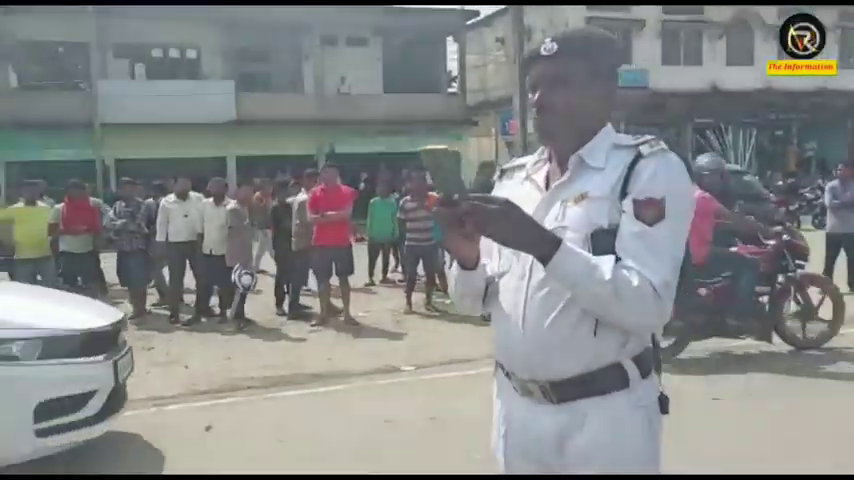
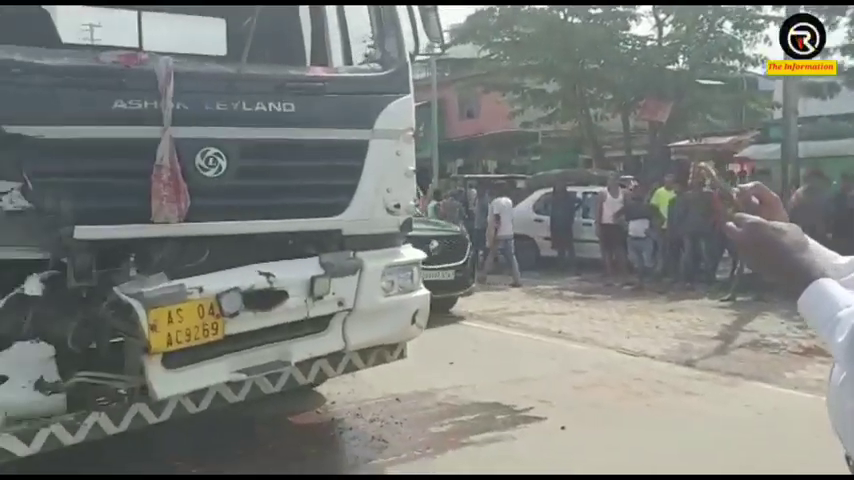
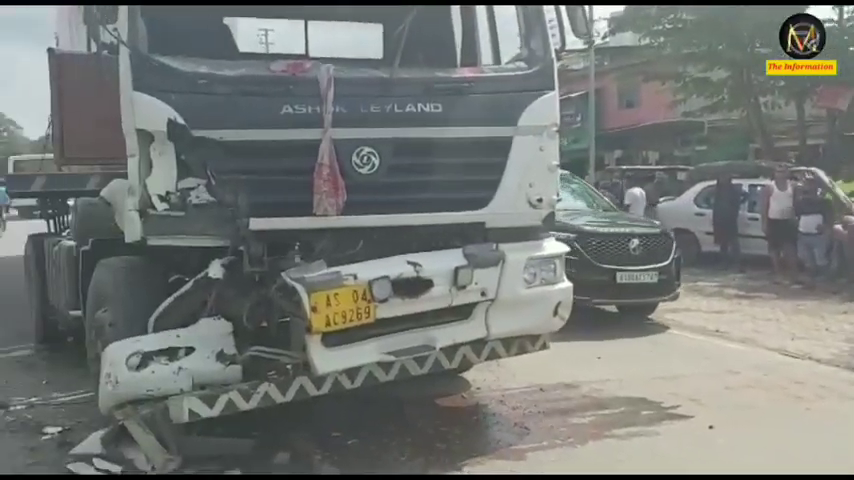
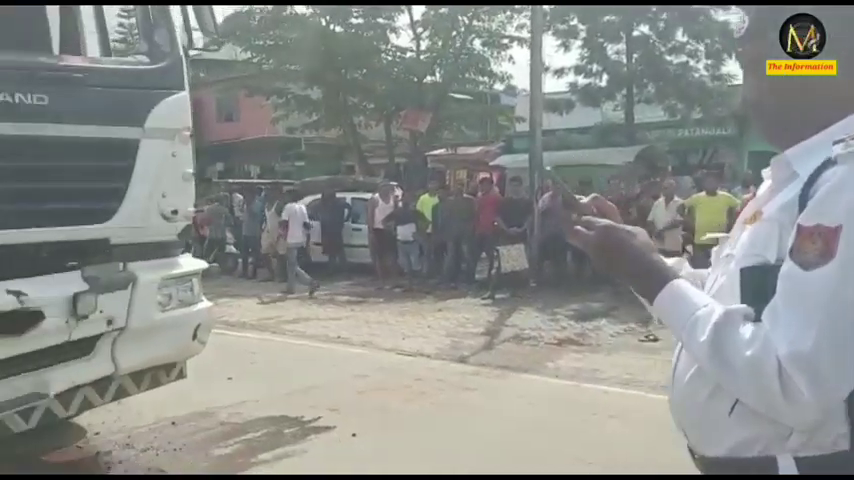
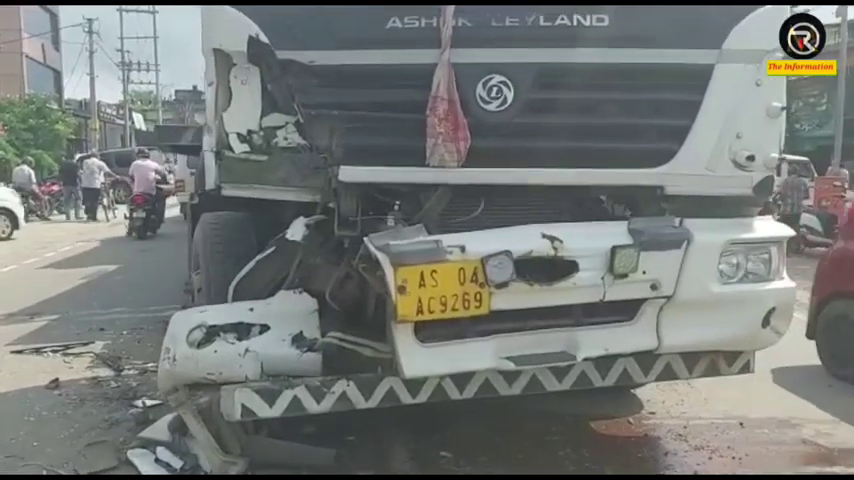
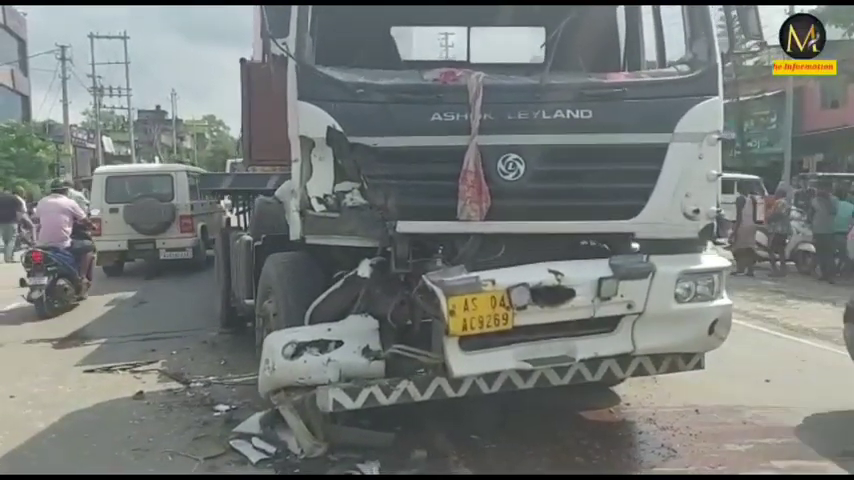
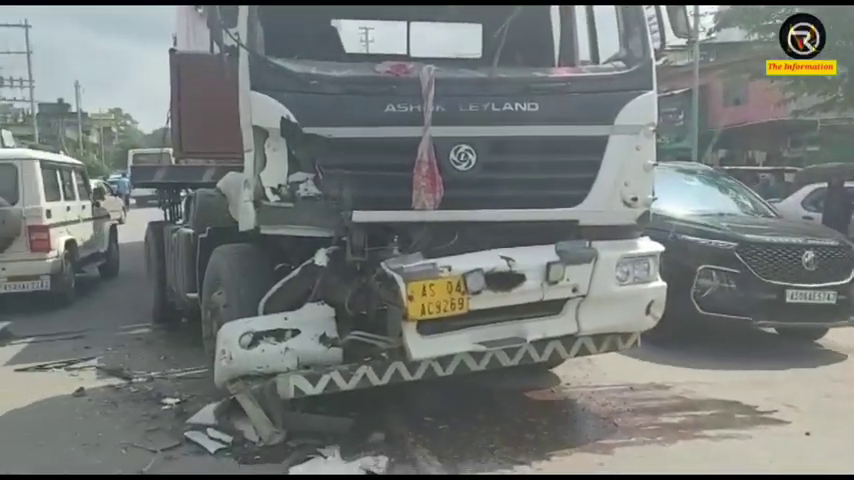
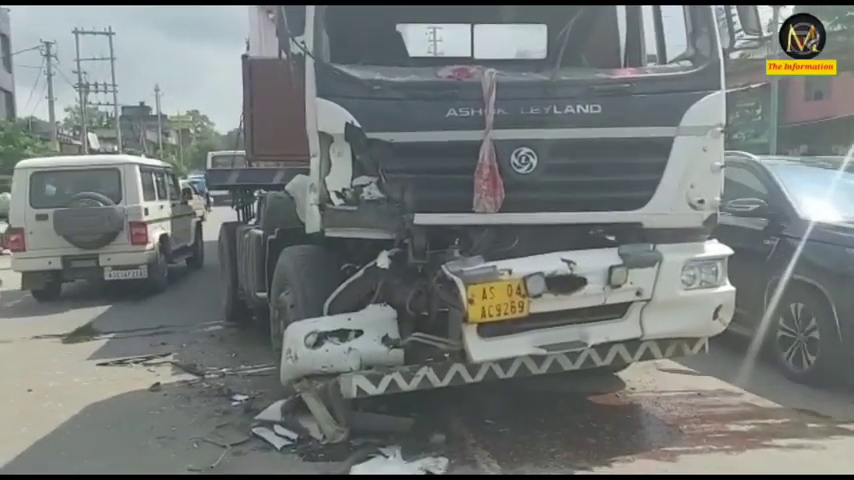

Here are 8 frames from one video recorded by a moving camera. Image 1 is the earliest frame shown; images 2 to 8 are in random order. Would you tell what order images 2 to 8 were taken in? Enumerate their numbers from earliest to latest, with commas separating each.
4, 2, 3, 7, 8, 6, 5
